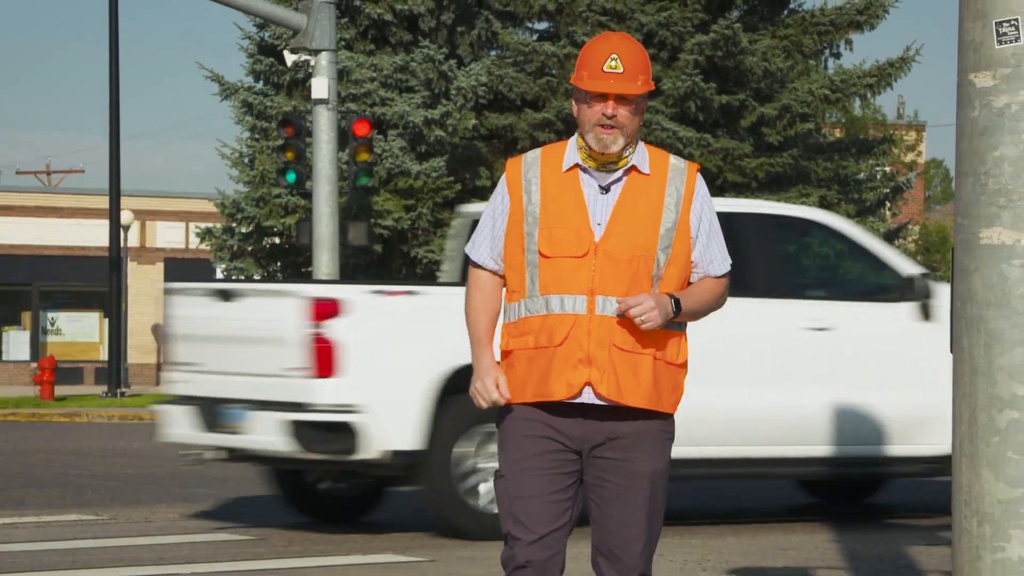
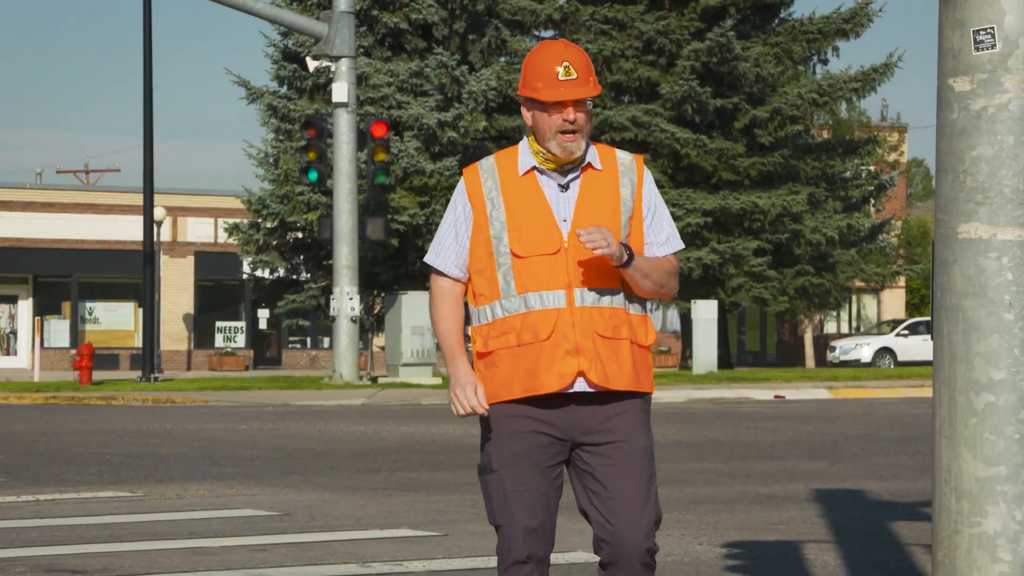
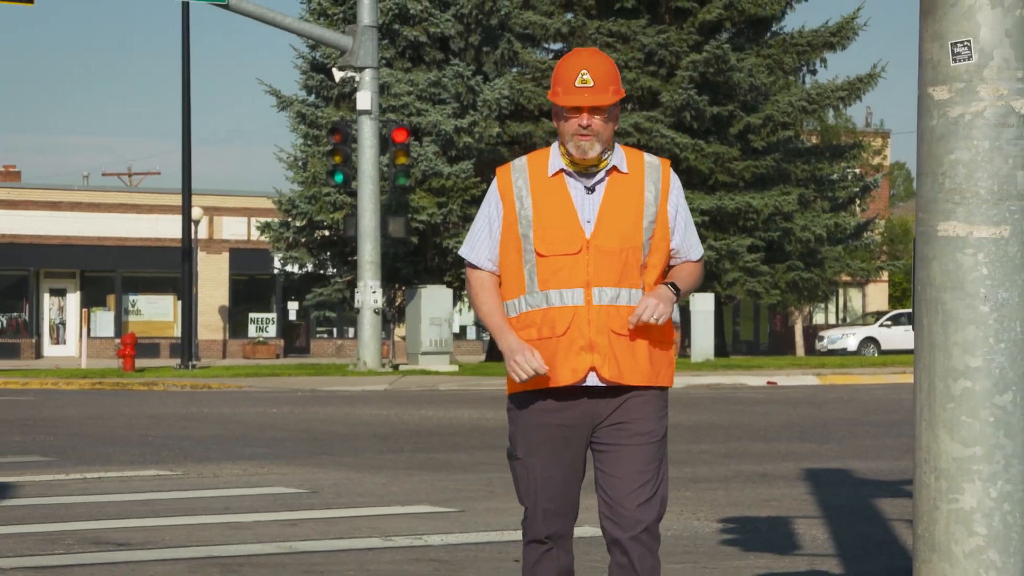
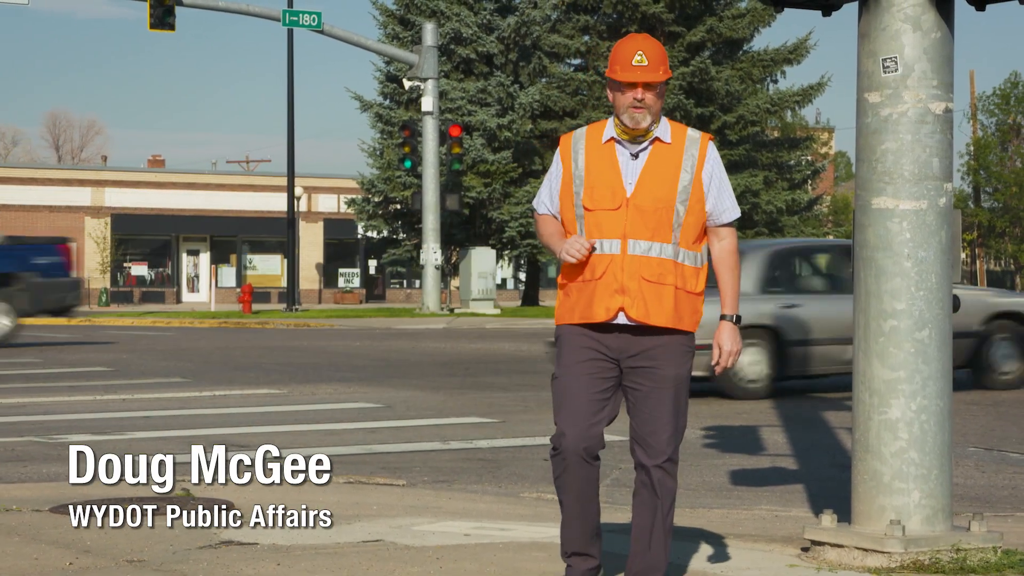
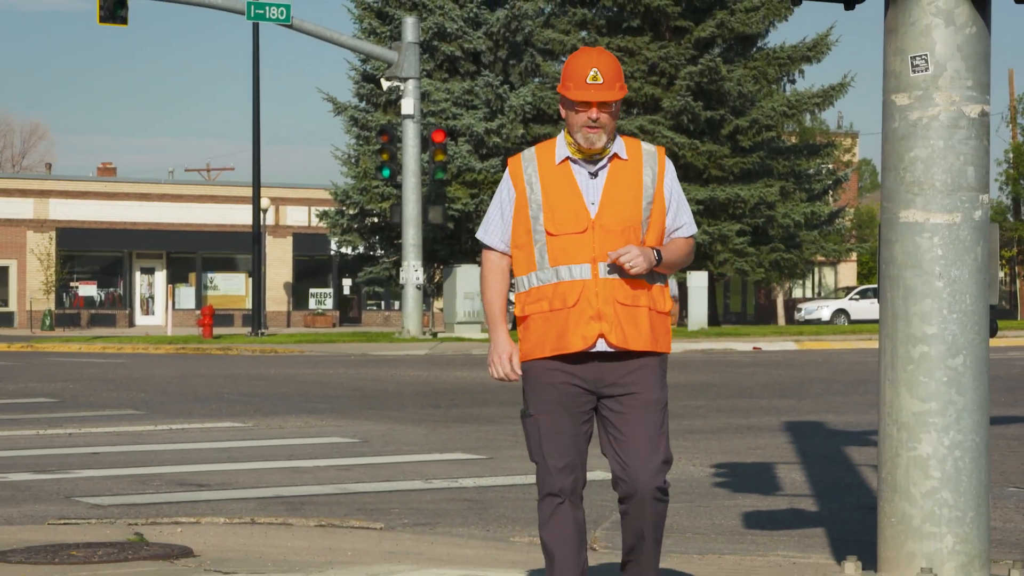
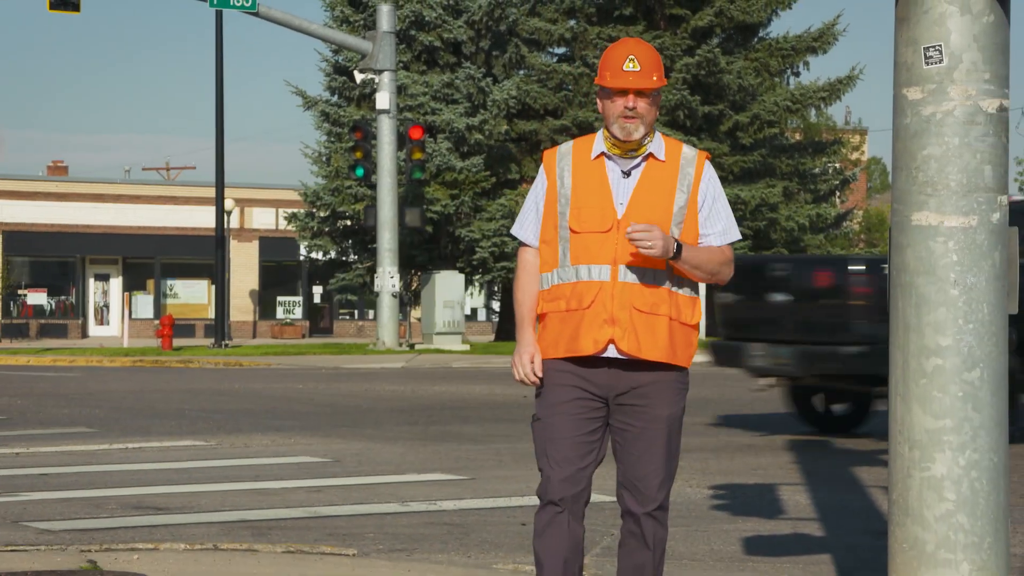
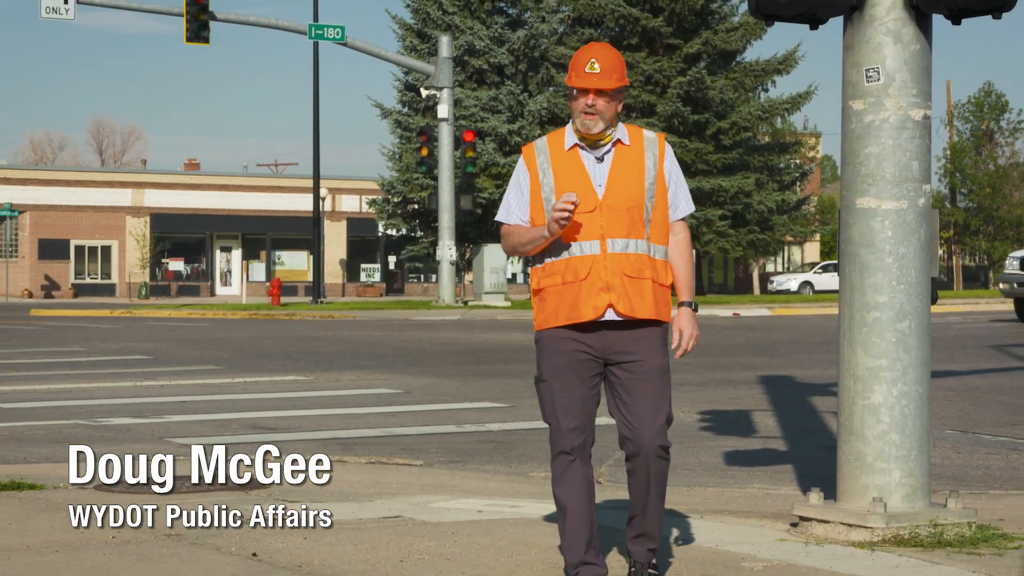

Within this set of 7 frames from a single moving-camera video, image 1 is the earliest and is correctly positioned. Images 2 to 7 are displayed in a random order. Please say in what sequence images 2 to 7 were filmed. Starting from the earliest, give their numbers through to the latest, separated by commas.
2, 3, 6, 5, 4, 7
